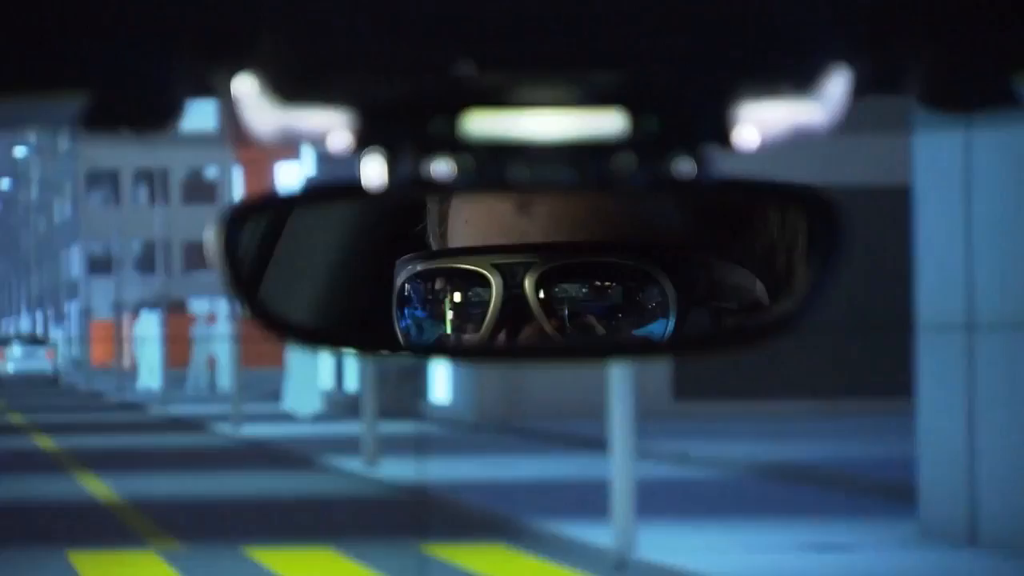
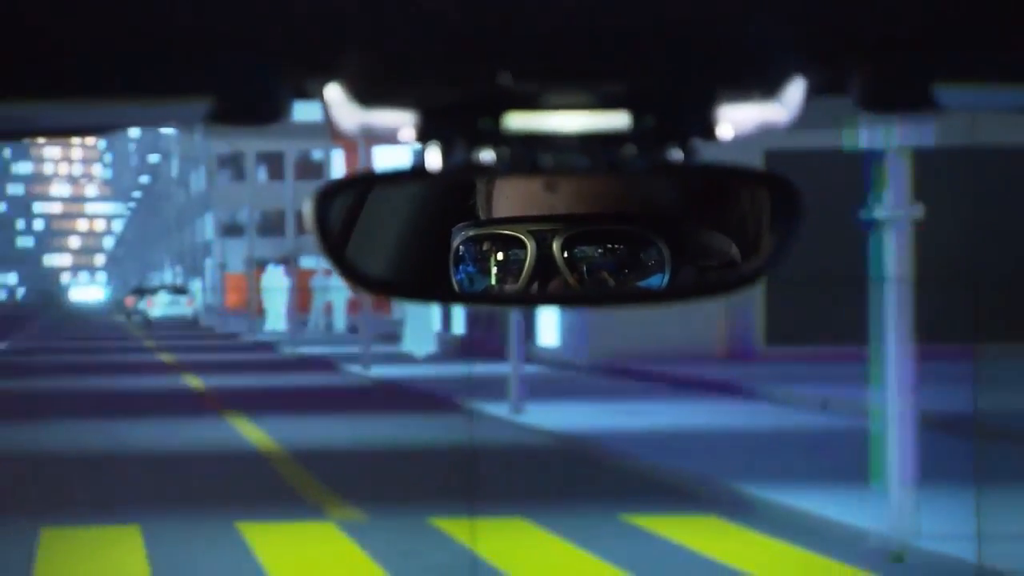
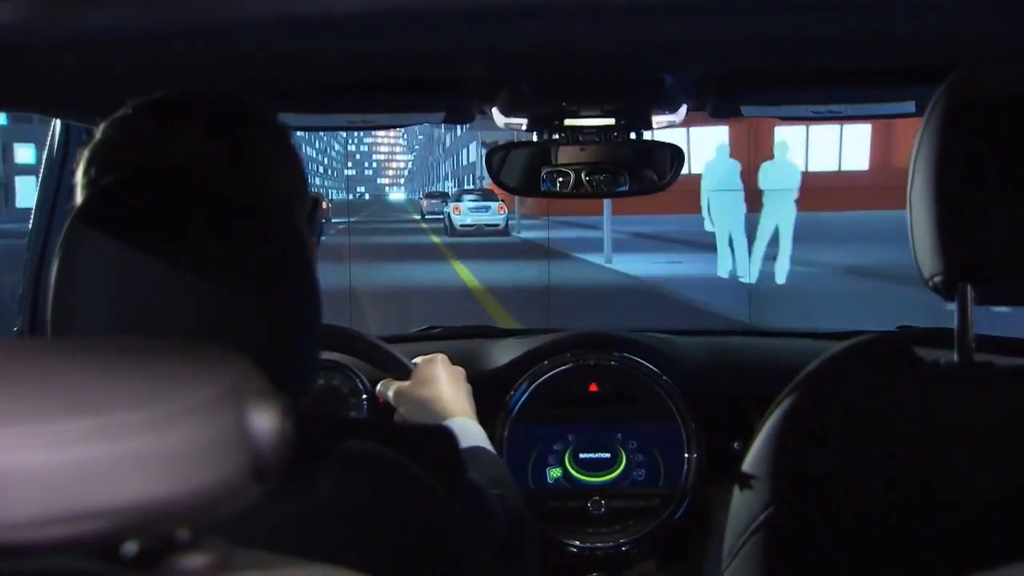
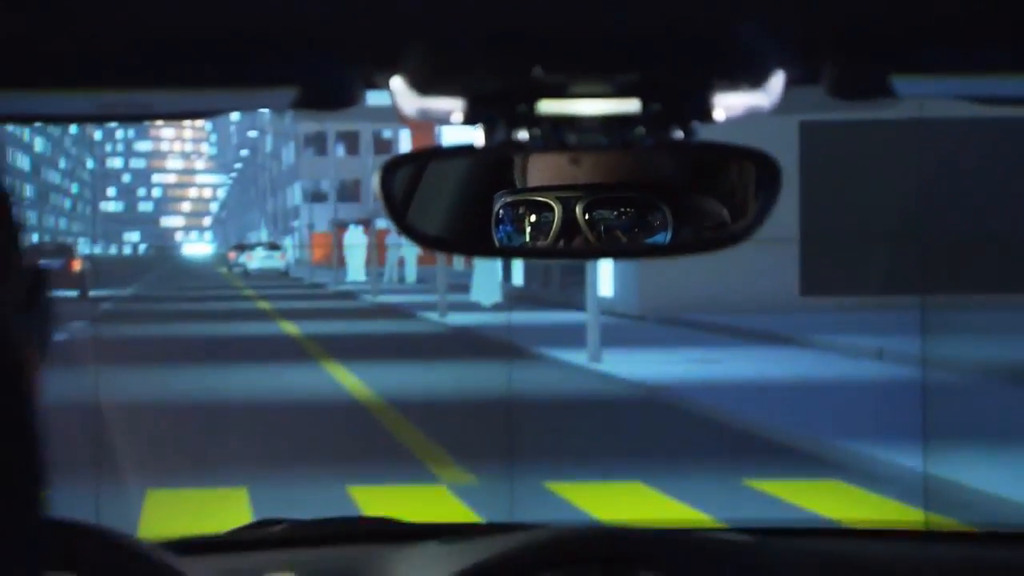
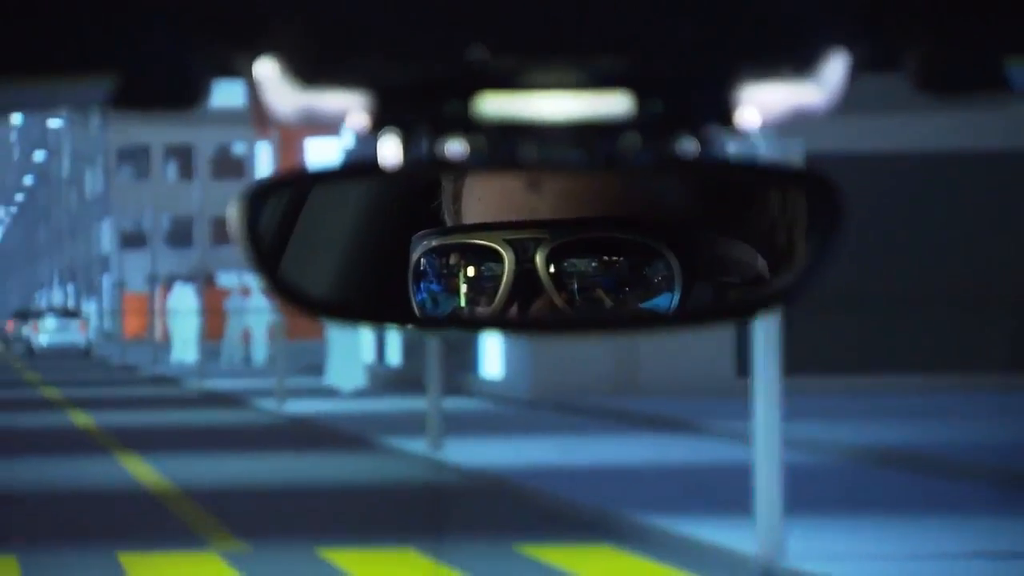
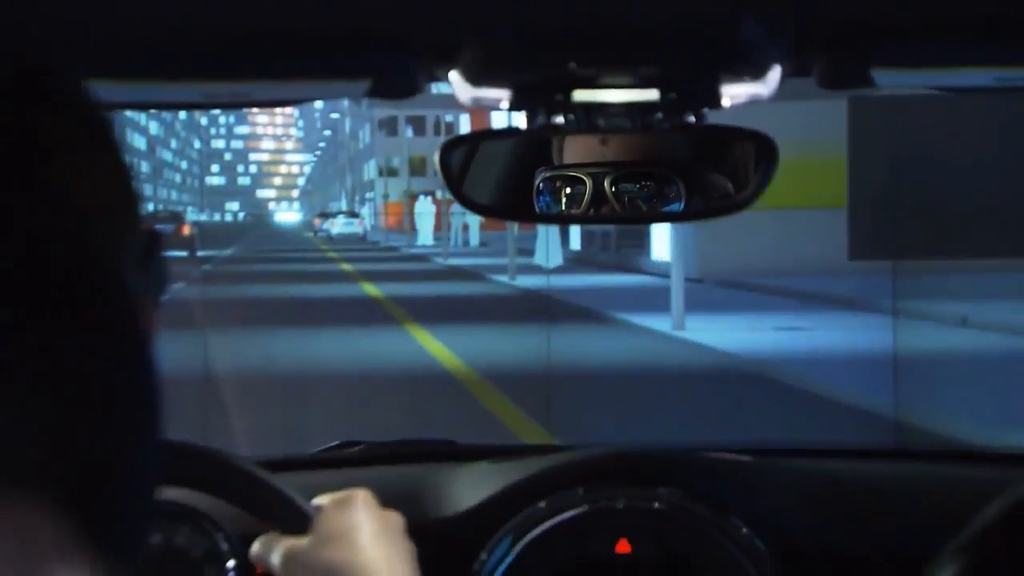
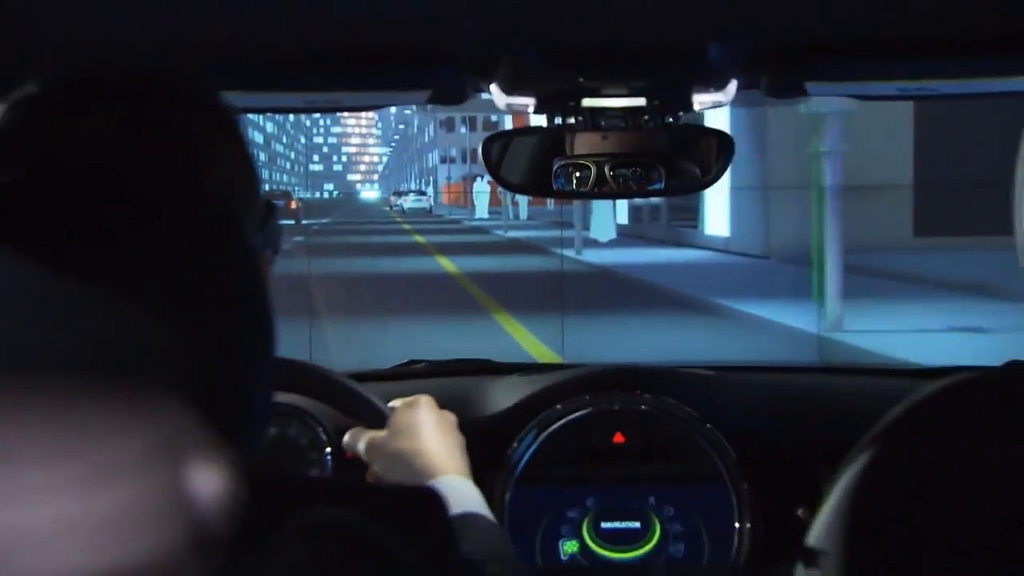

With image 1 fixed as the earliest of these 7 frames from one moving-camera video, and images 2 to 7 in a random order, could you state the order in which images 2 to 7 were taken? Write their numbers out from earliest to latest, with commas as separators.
5, 2, 4, 6, 7, 3
